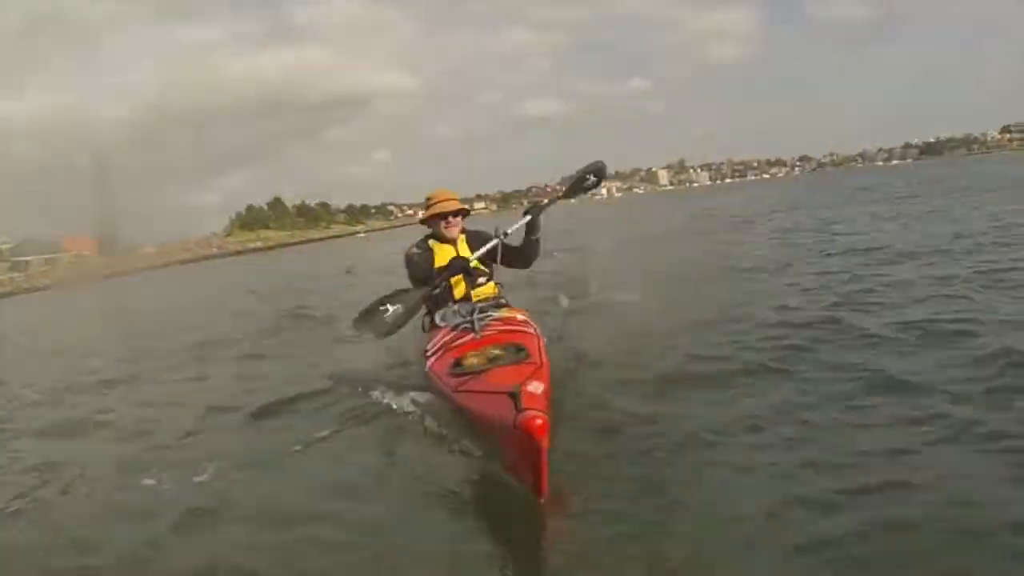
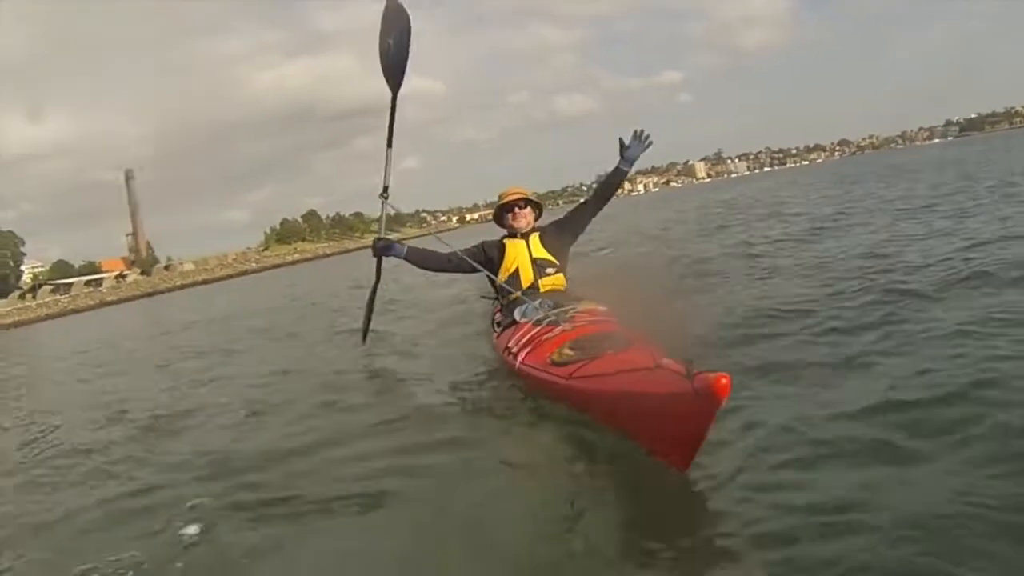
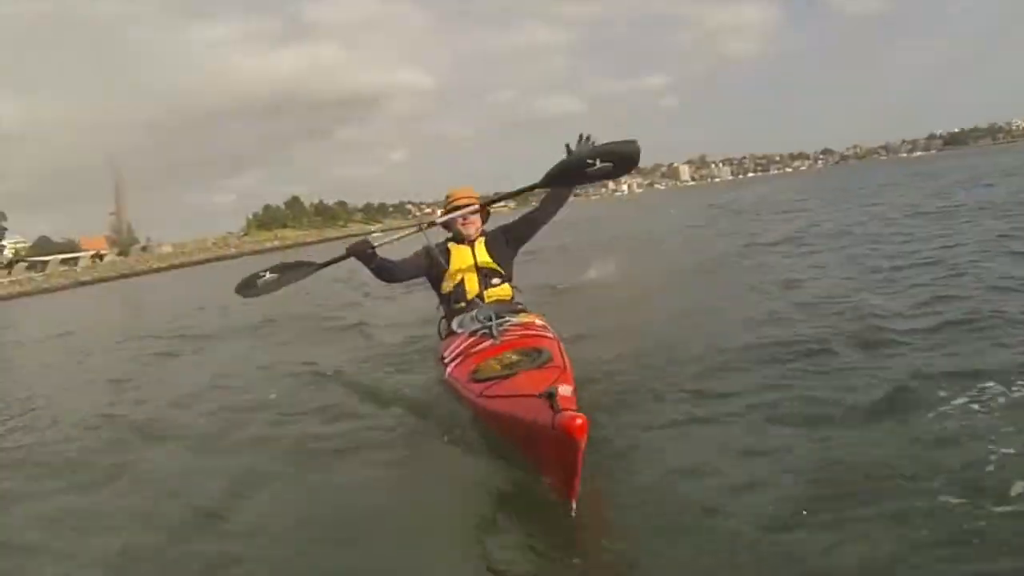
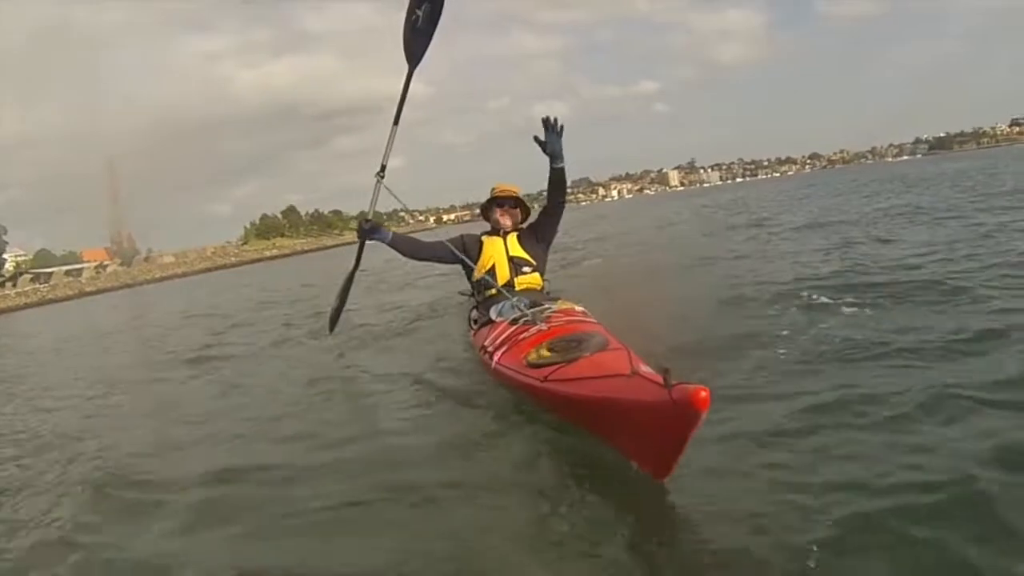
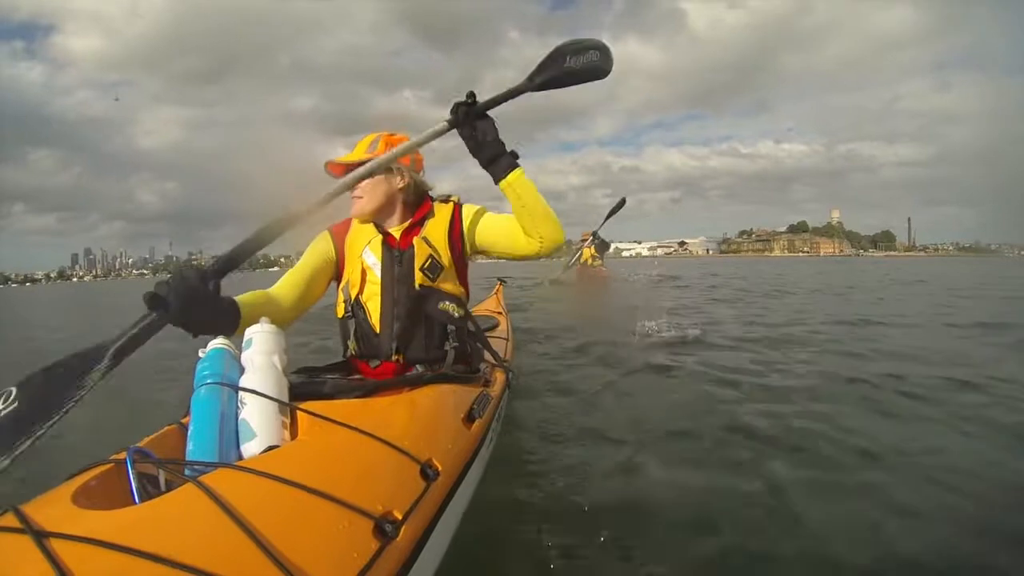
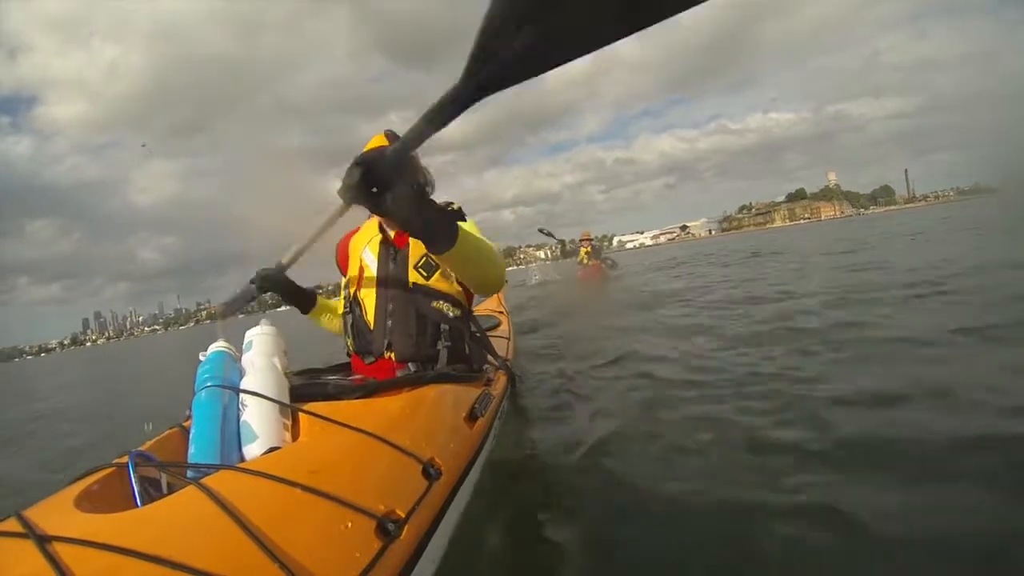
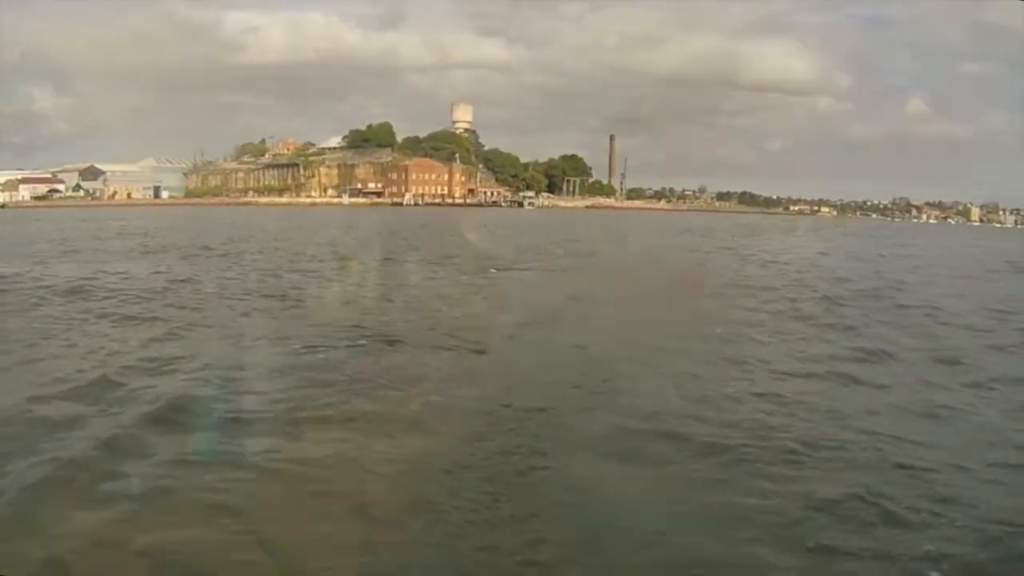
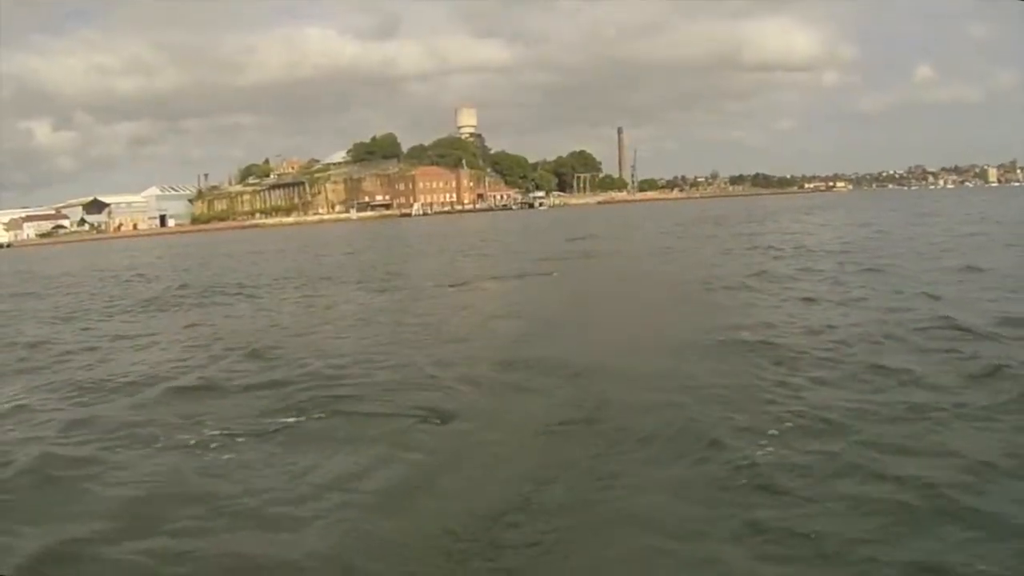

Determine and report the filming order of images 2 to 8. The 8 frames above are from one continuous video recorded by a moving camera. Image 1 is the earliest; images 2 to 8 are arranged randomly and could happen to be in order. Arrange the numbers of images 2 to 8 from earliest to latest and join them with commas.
3, 4, 2, 8, 7, 5, 6
